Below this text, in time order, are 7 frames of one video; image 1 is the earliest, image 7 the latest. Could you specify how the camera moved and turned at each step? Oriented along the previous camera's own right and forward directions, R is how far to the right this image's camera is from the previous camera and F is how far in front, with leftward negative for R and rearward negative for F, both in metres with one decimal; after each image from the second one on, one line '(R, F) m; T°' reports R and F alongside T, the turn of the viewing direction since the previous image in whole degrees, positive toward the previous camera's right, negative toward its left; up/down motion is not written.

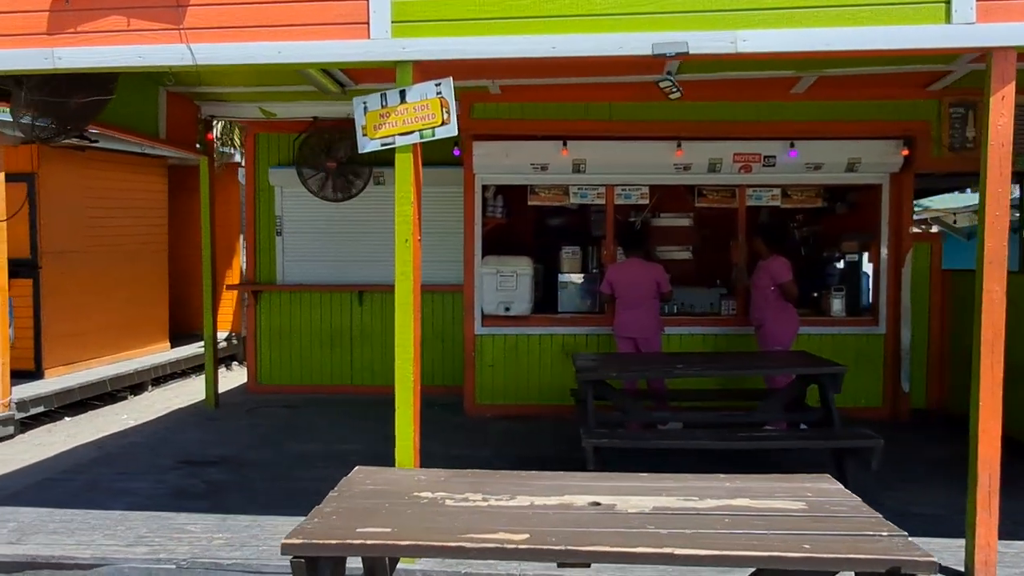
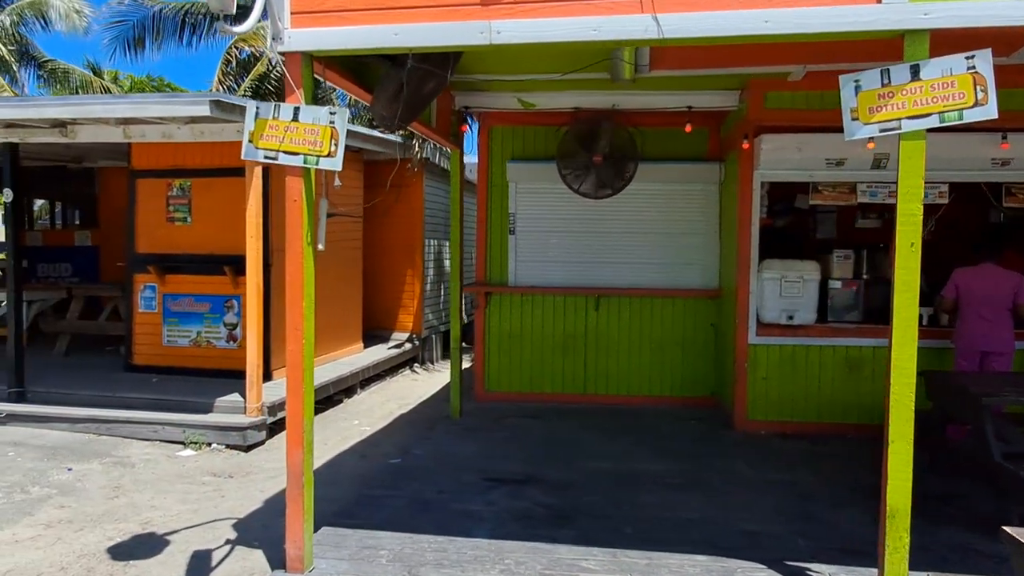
(-1.9, +0.4) m; -4°
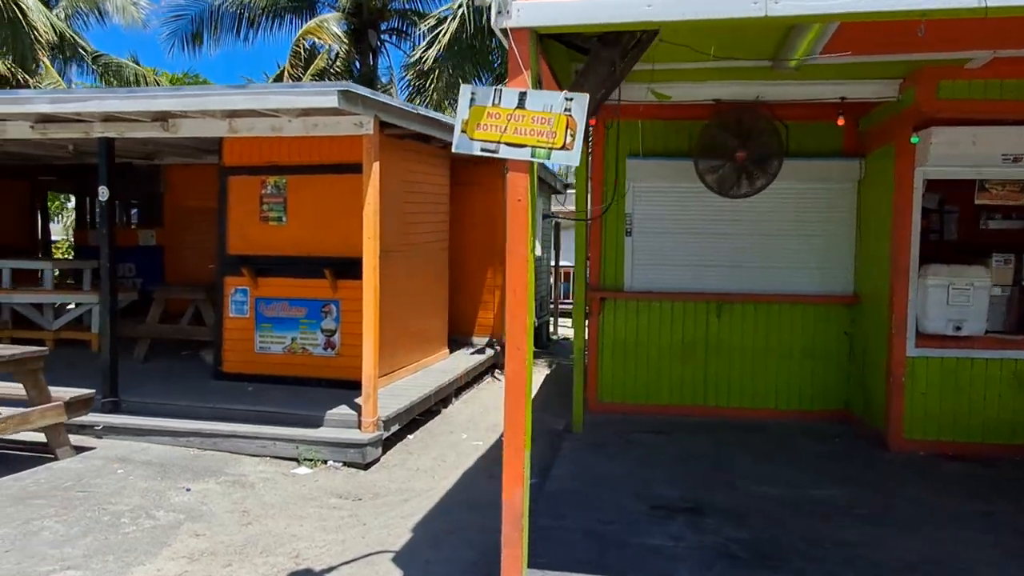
(-1.0, +0.4) m; -1°
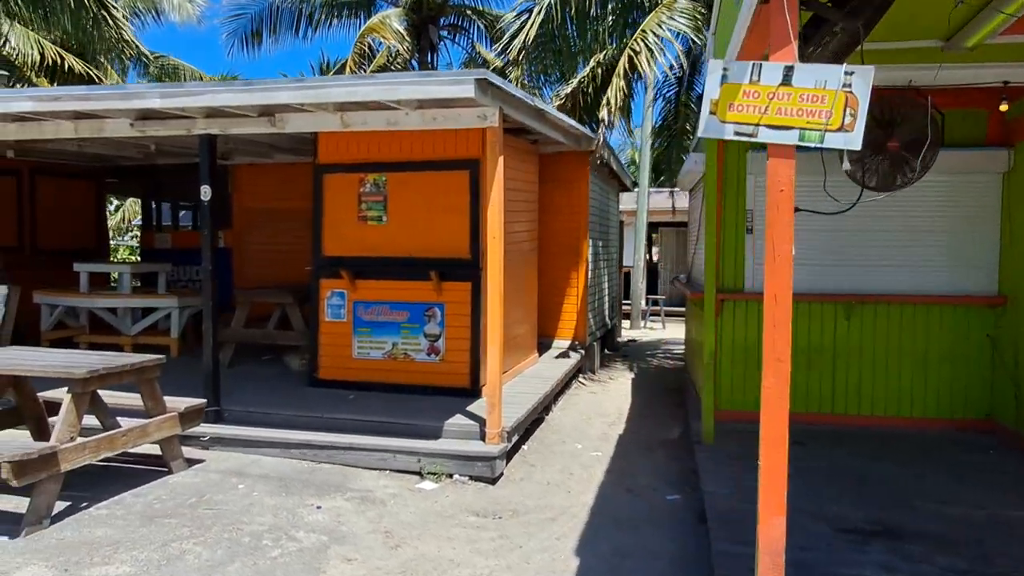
(-0.8, +0.3) m; -2°
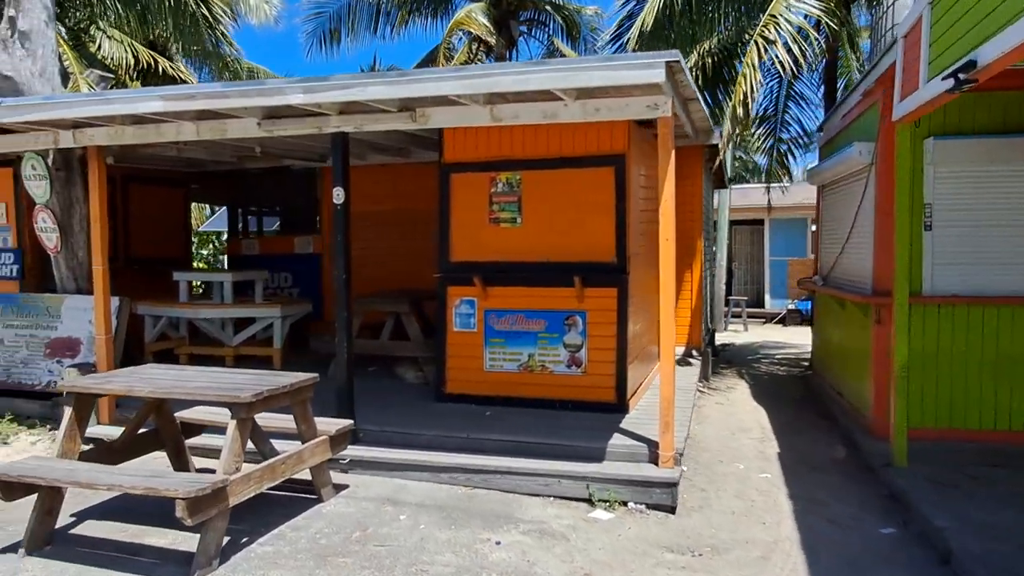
(-0.9, +0.5) m; -3°
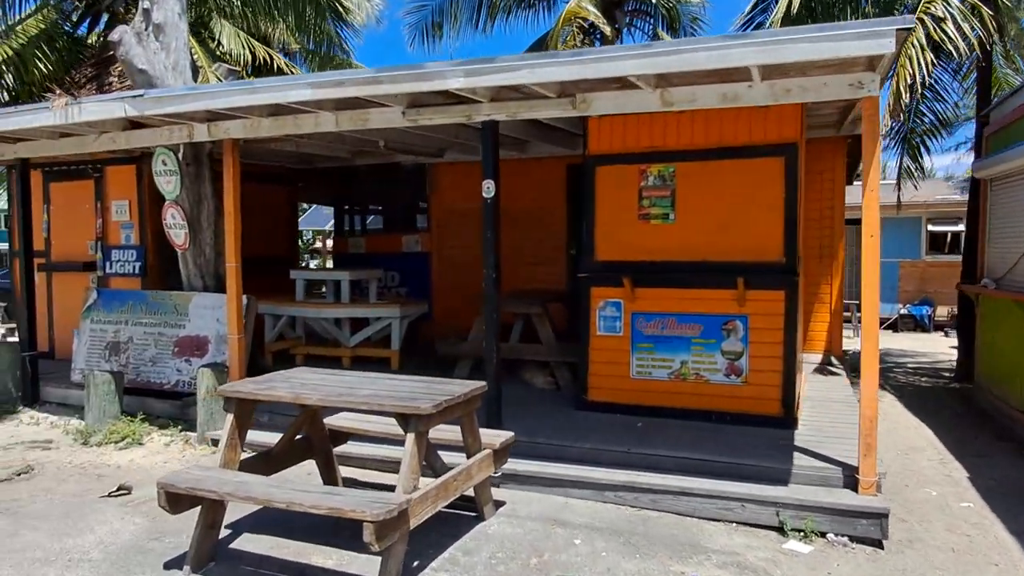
(-0.7, +0.4) m; -5°
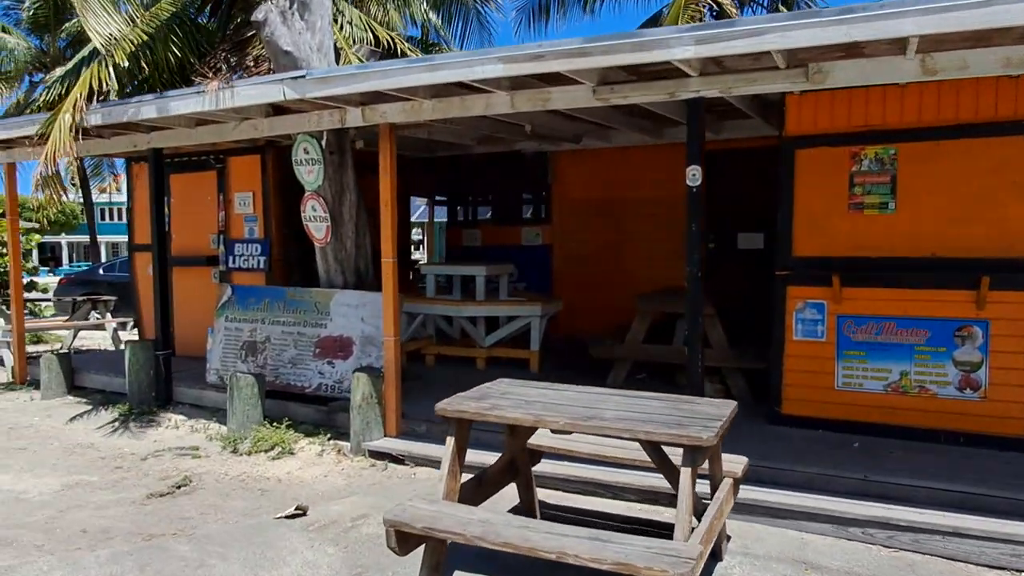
(-1.0, +0.6) m; -4°
